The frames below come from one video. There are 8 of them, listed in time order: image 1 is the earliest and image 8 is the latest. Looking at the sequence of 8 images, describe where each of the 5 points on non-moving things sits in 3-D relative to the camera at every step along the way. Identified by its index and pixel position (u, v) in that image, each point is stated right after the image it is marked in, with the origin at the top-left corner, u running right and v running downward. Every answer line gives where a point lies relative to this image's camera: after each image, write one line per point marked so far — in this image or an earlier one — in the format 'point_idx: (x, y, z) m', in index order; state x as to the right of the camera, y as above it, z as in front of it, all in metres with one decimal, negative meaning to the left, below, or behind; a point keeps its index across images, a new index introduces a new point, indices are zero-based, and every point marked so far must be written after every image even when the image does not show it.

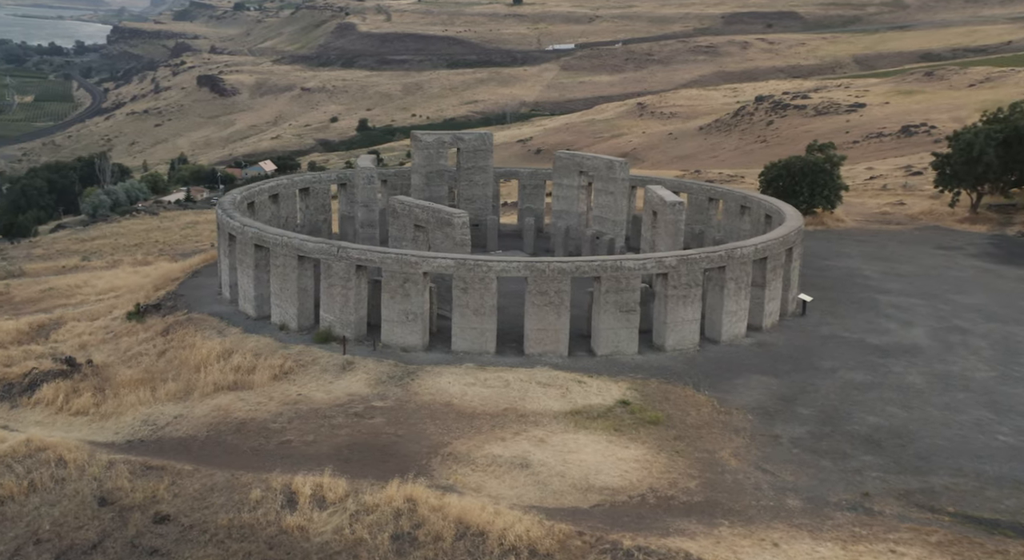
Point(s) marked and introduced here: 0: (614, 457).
0: (+1.7, -2.9, +15.1) m
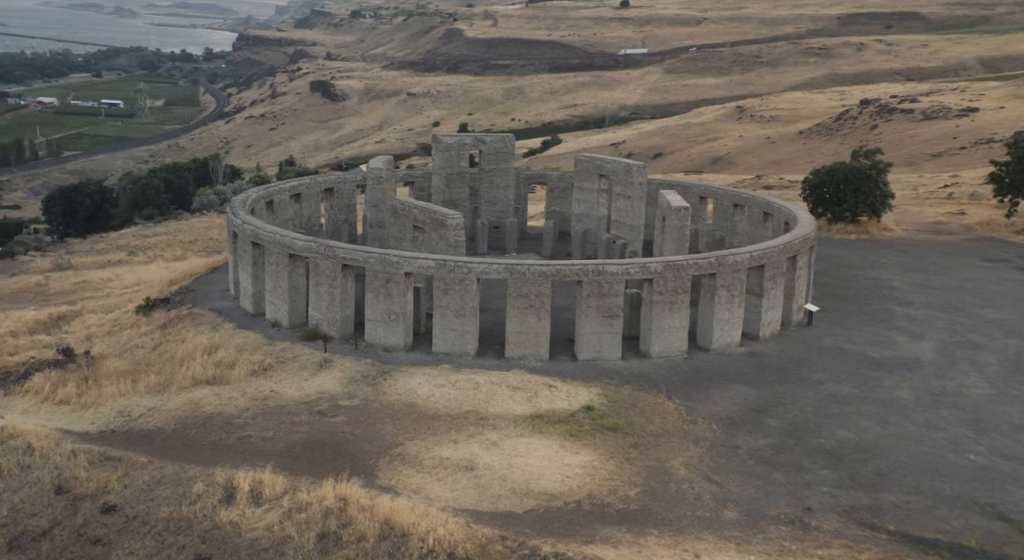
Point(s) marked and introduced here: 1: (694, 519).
0: (+0.8, -2.9, +14.9) m
1: (+2.5, -3.3, +13.0) m
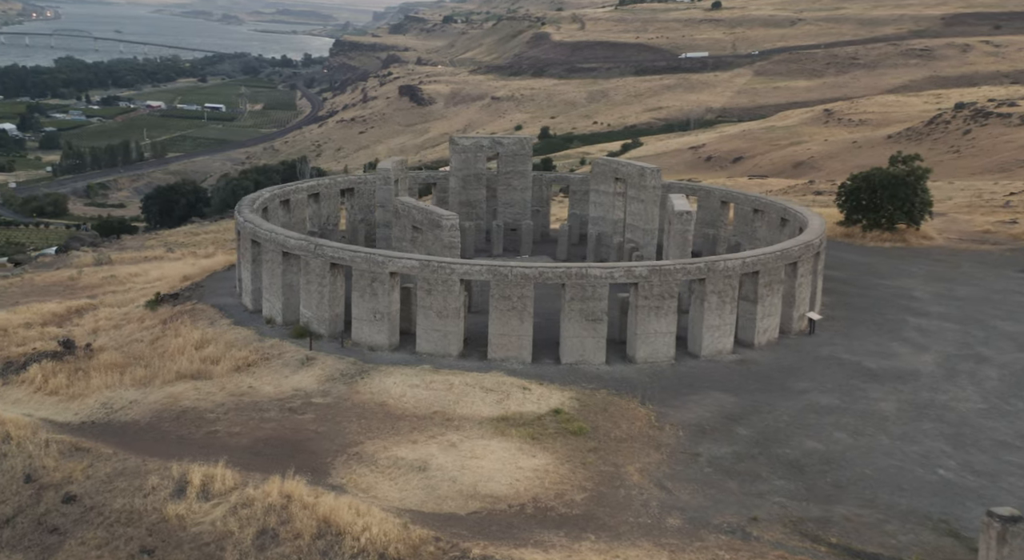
0: (0.0, -2.9, +14.8) m
1: (+1.7, -3.4, +12.8) m
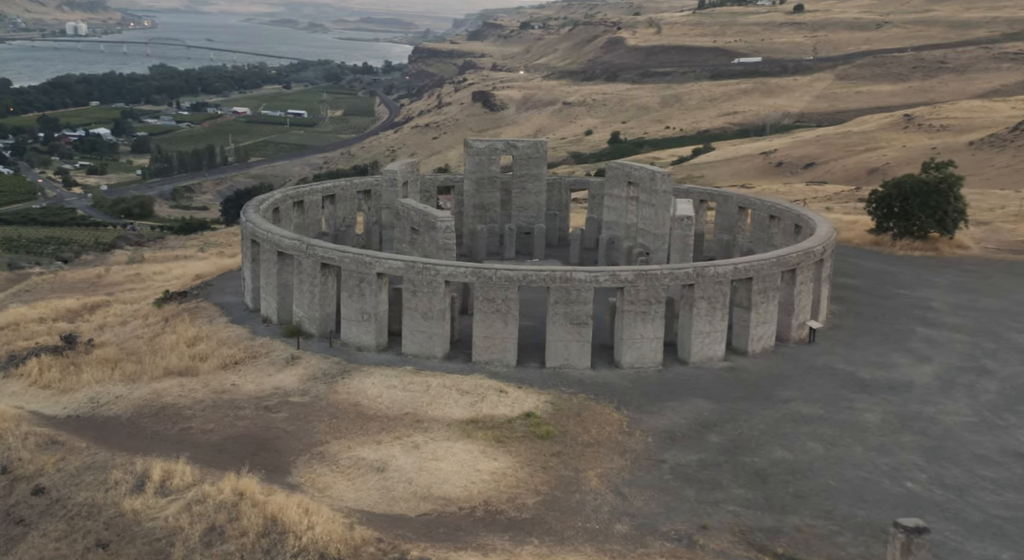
0: (-0.6, -3.0, +14.8) m
1: (+0.9, -3.4, +12.8) m
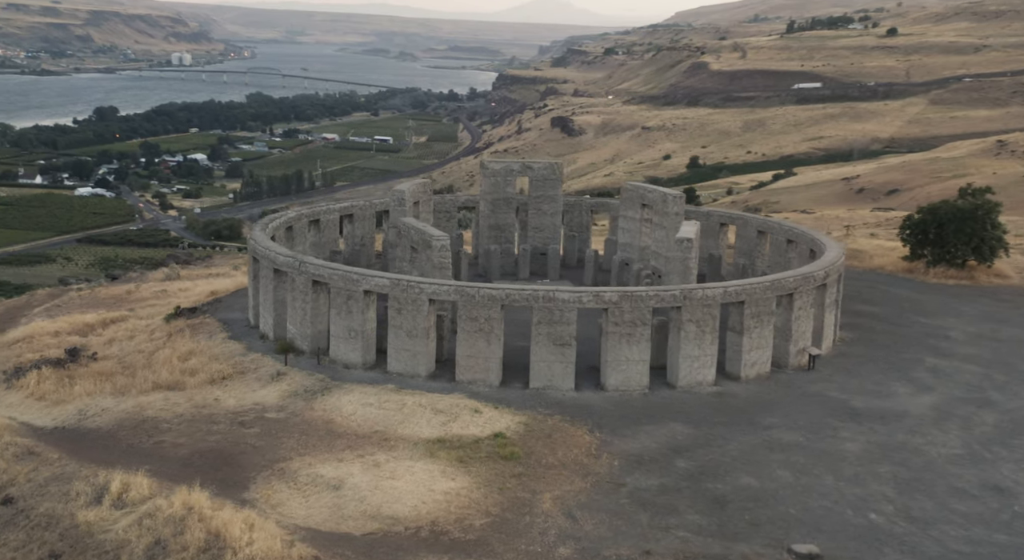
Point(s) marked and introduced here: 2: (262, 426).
0: (-1.3, -3.3, +14.7) m
1: (+0.1, -3.7, +12.7) m
2: (-4.9, -2.9, +18.2) m
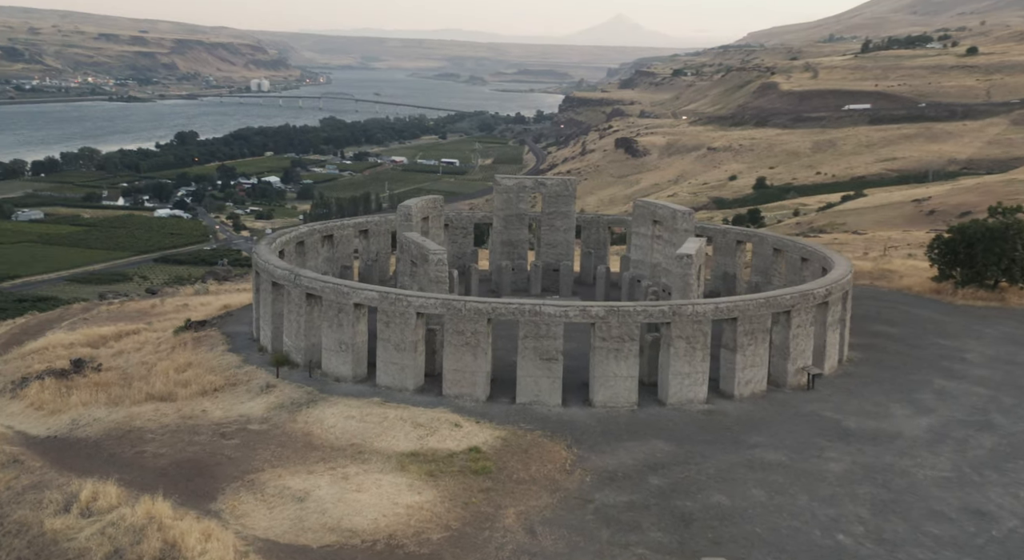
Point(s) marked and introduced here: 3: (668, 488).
0: (-1.9, -3.5, +14.8) m
1: (-0.5, -3.9, +12.6) m
2: (-5.3, -3.1, +18.4) m
3: (+2.7, -3.6, +16.1) m
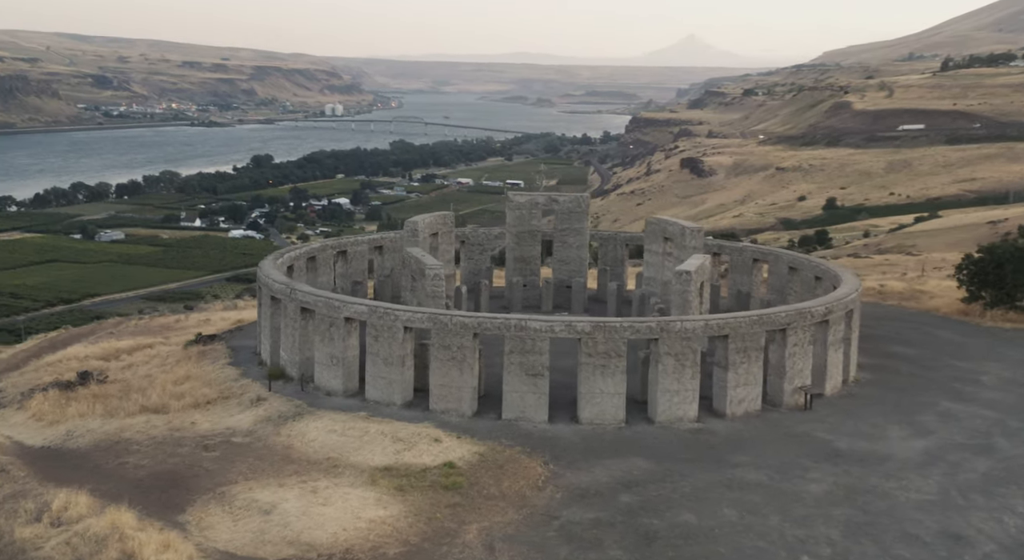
0: (-2.5, -3.7, +14.8) m
1: (-1.2, -4.1, +12.6) m
2: (-5.8, -3.4, +18.6) m
3: (+2.2, -3.9, +16.0) m
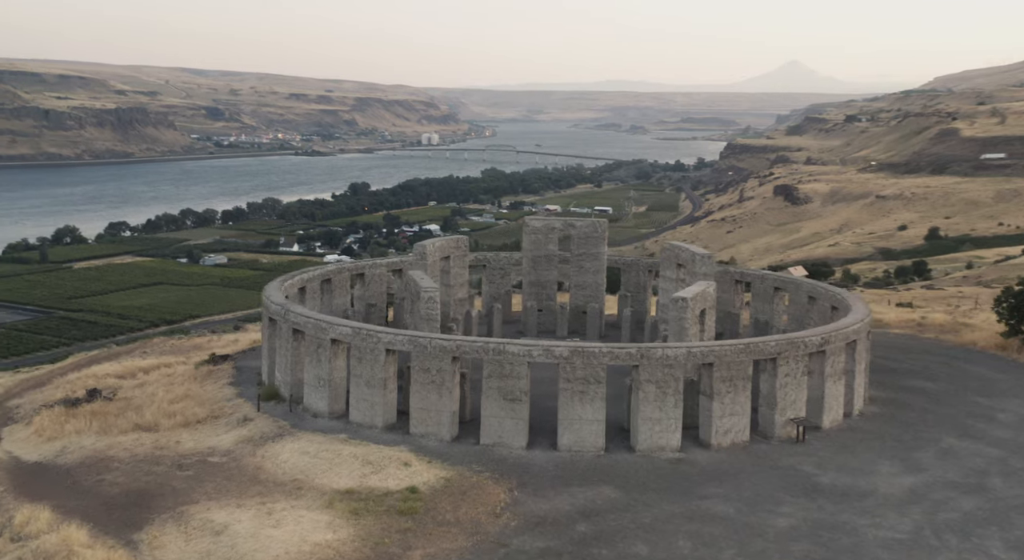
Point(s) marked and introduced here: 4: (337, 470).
0: (-3.3, -4.2, +15.0) m
1: (-2.2, -4.5, +12.8) m
2: (-6.4, -3.9, +19.0) m
3: (+1.4, -4.4, +16.0) m
4: (-3.5, -3.8, +18.6) m
